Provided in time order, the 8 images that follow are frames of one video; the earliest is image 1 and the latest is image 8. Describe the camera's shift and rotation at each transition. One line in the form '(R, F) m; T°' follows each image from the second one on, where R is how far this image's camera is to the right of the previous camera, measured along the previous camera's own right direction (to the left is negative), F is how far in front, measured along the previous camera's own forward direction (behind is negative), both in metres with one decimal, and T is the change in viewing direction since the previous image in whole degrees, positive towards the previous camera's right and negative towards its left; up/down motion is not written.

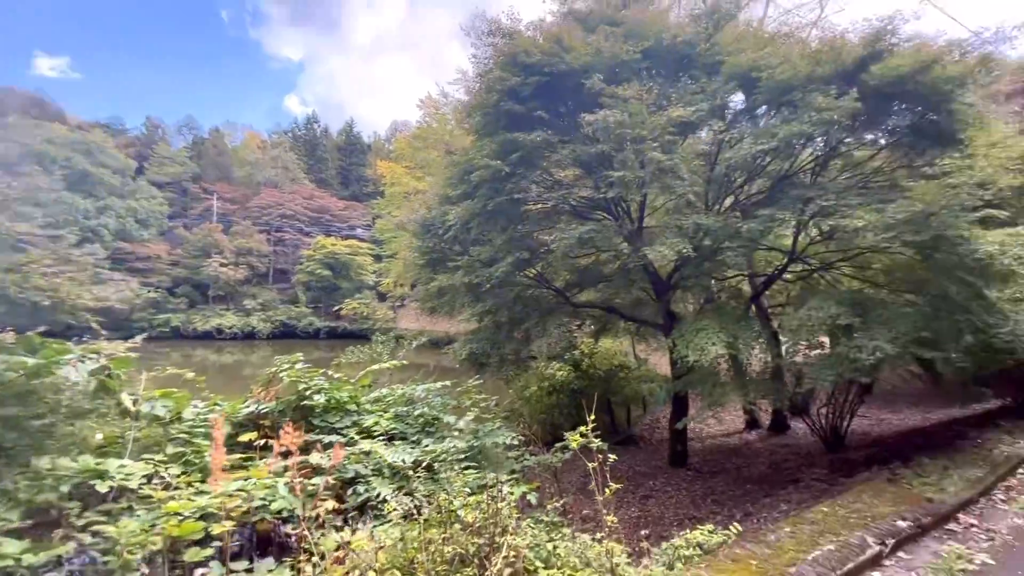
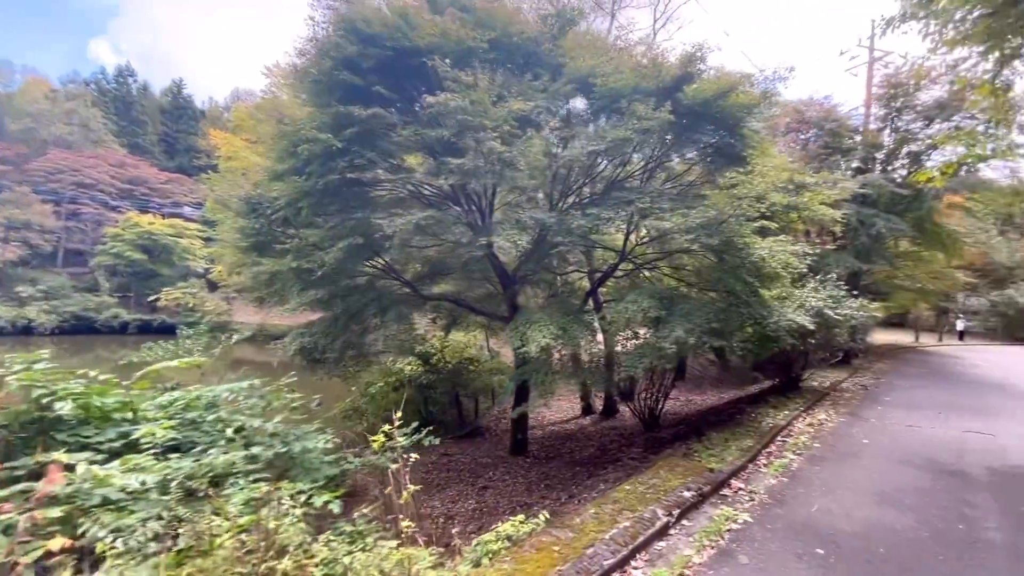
(+0.3, +0.2) m; +16°
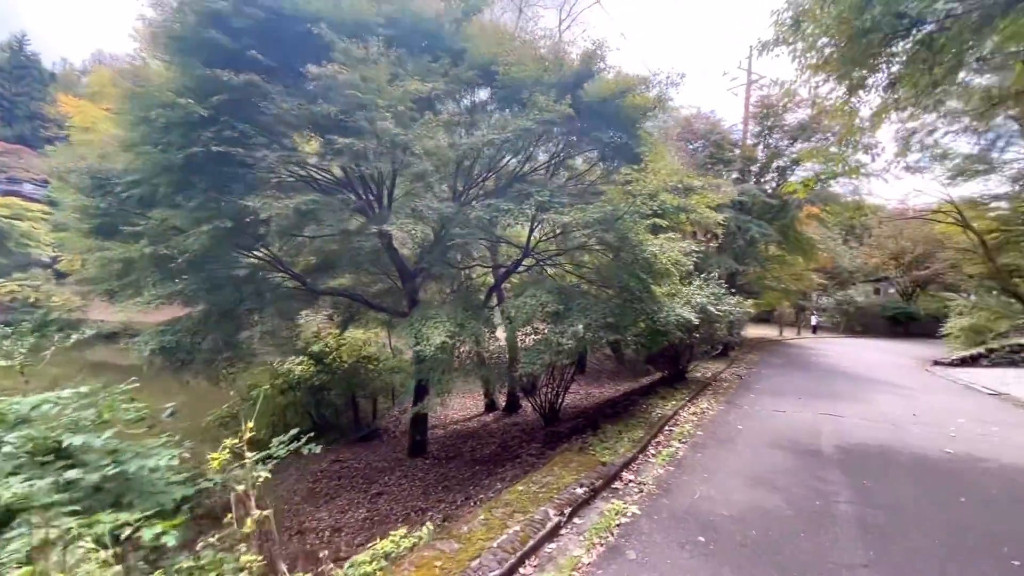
(+0.1, +0.2) m; +11°
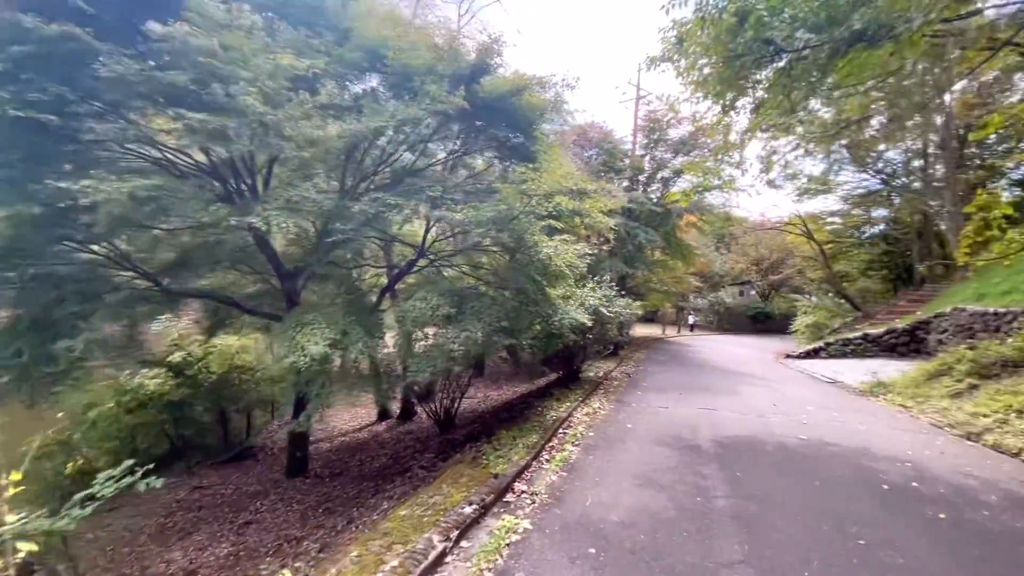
(+0.1, +0.2) m; +12°
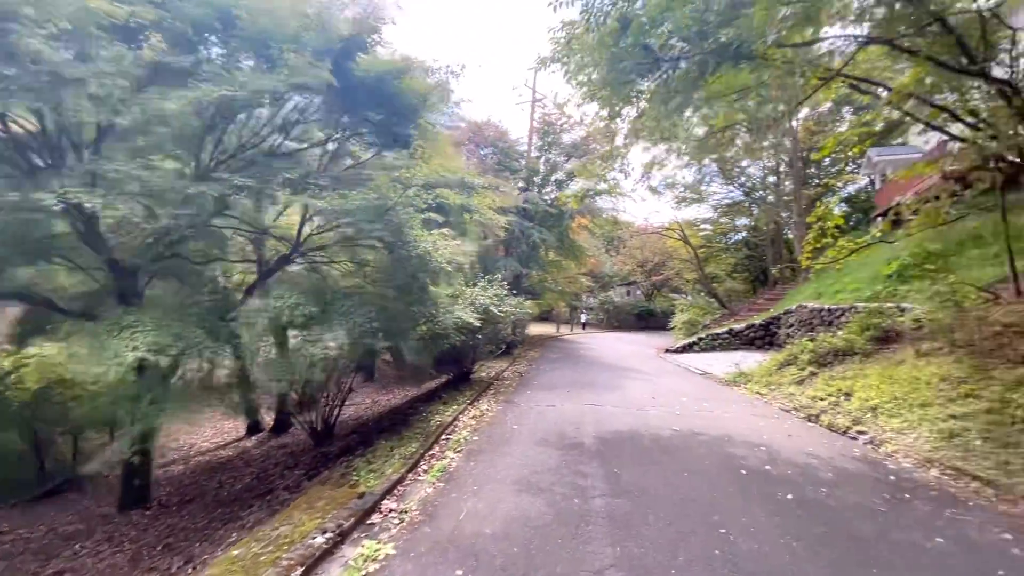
(+0.2, +0.3) m; +12°
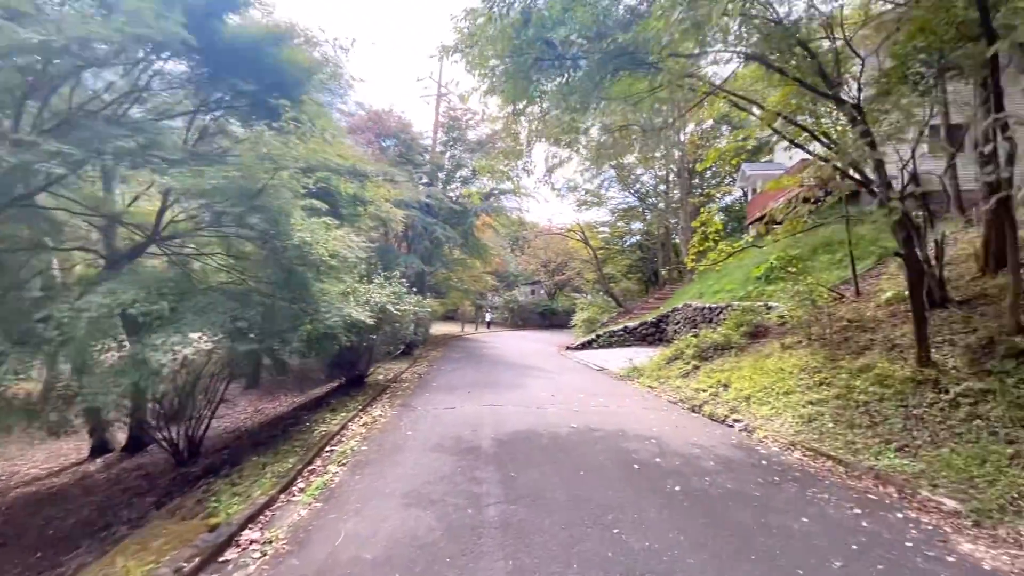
(+0.1, +0.2) m; +11°
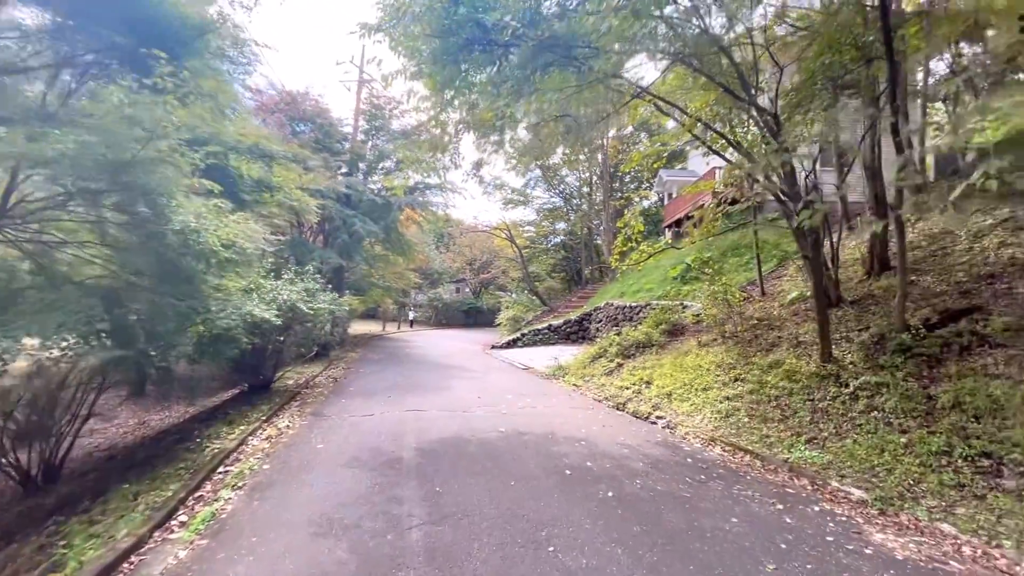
(0.0, +0.3) m; +9°
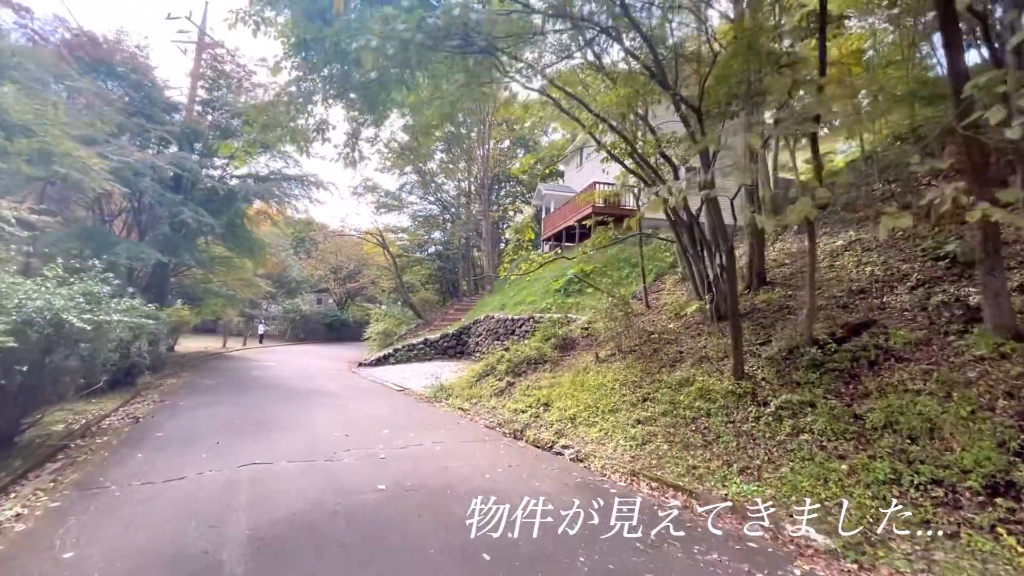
(-0.2, +1.3) m; +16°
